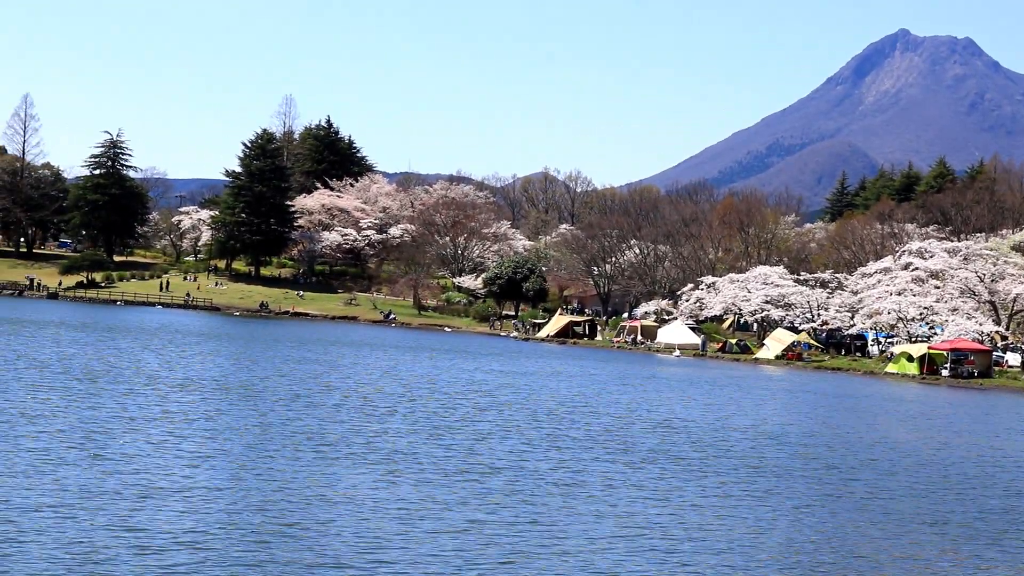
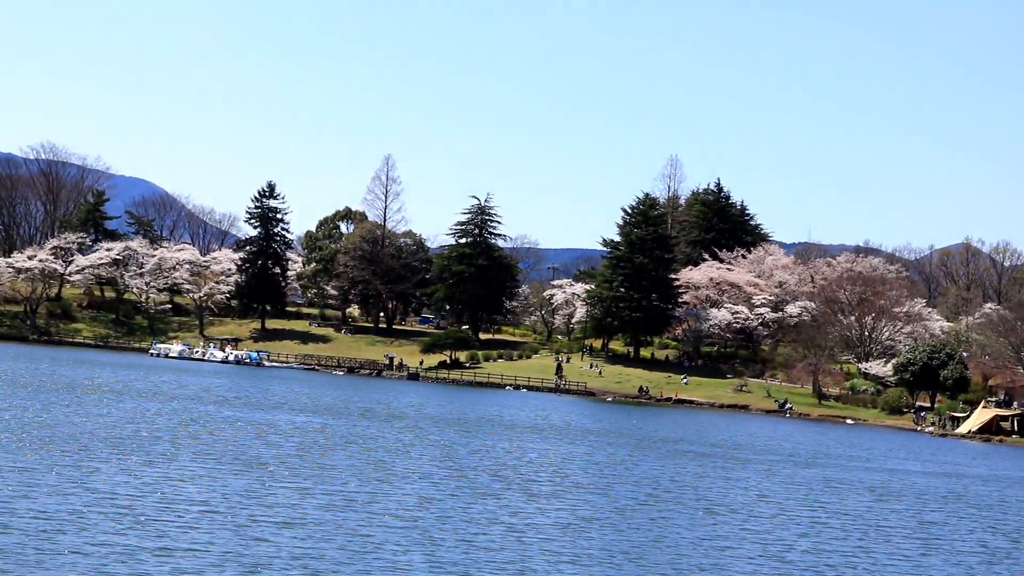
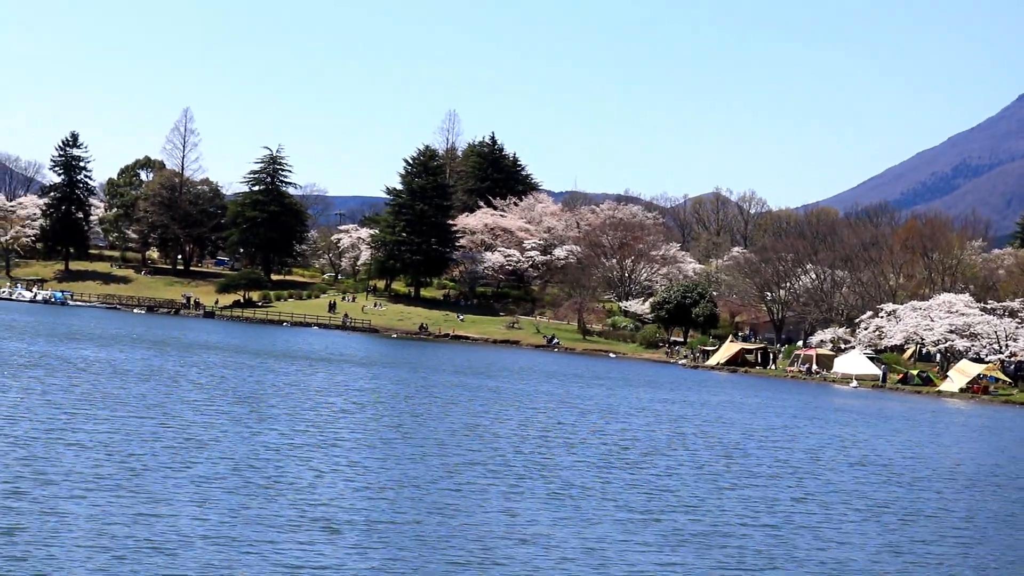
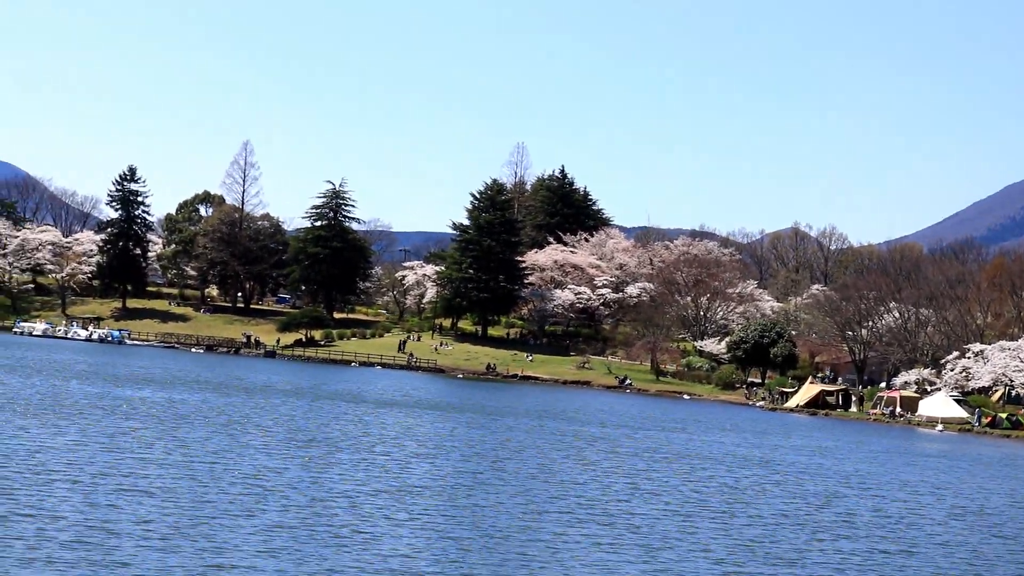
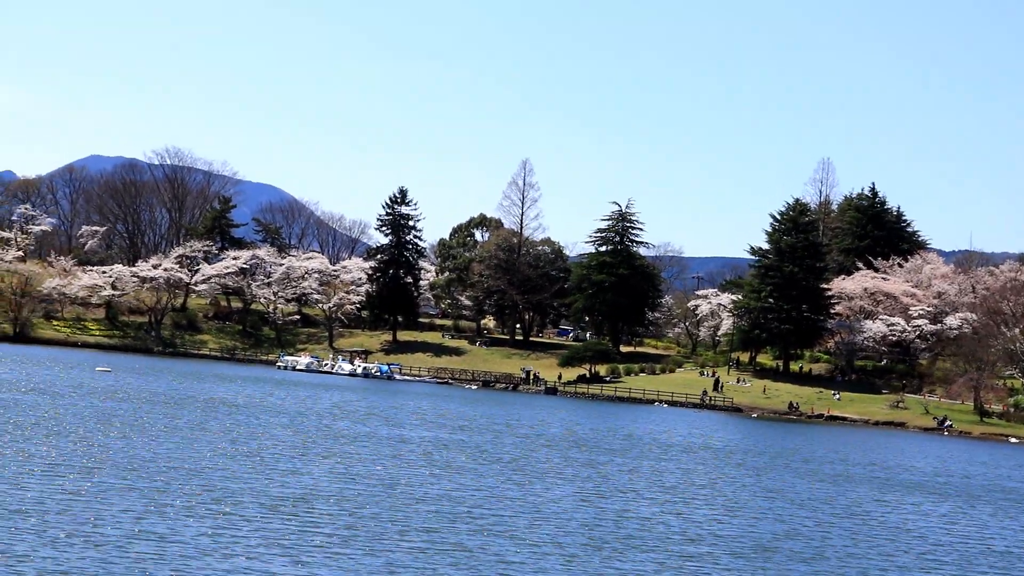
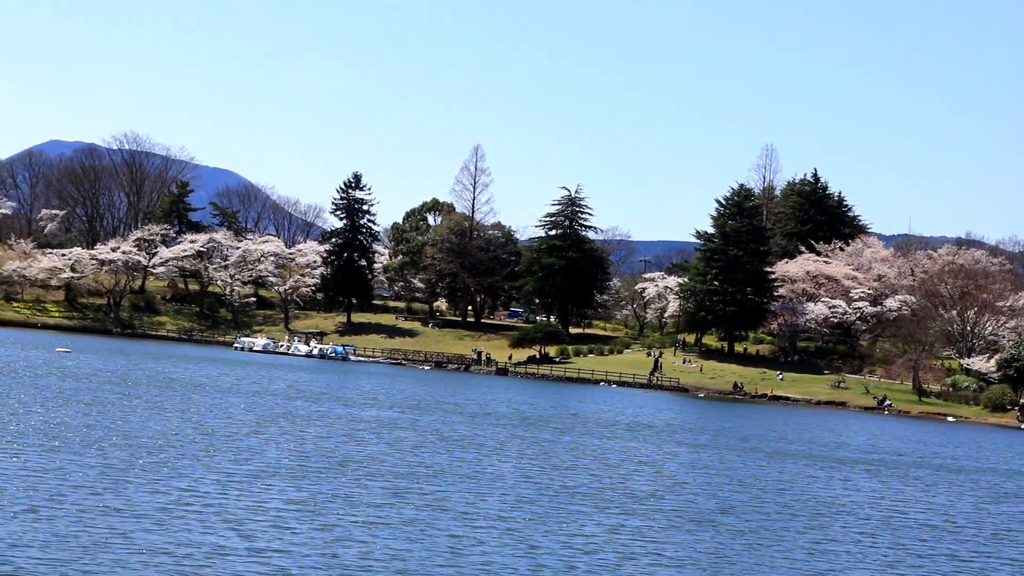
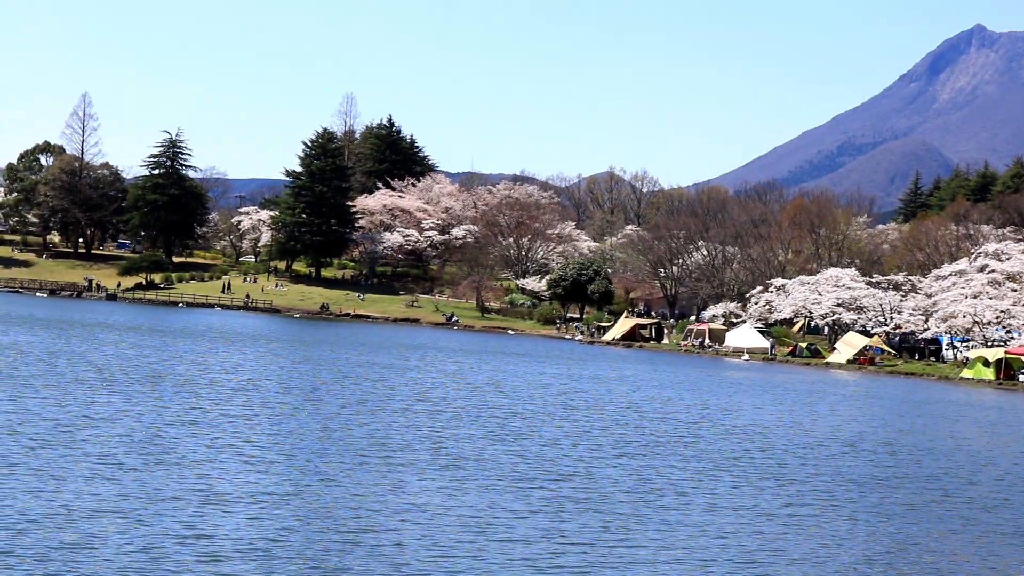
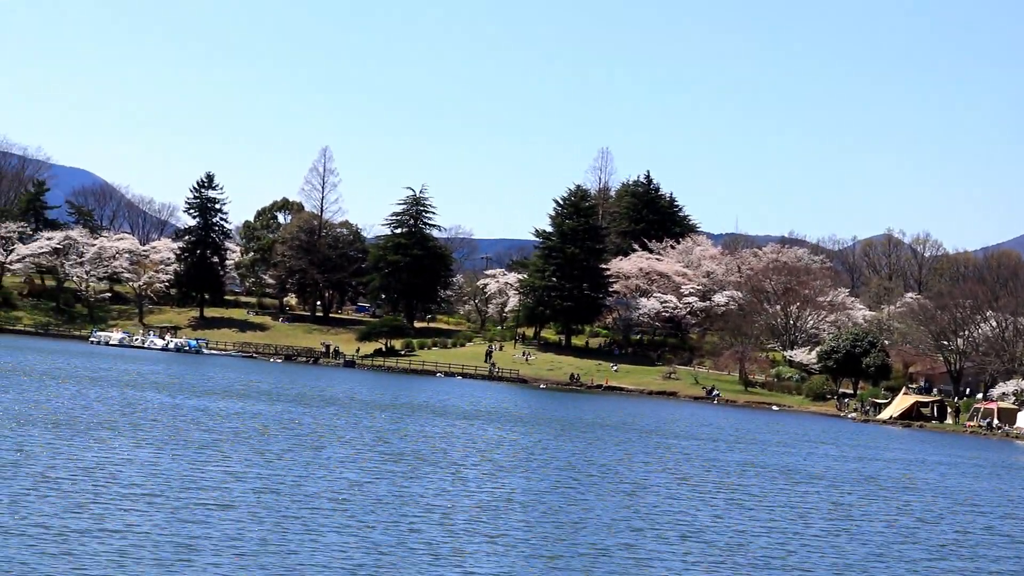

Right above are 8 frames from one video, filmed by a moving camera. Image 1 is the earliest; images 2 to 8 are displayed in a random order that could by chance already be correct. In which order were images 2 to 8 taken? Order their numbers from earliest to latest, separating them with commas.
7, 3, 4, 8, 2, 6, 5
